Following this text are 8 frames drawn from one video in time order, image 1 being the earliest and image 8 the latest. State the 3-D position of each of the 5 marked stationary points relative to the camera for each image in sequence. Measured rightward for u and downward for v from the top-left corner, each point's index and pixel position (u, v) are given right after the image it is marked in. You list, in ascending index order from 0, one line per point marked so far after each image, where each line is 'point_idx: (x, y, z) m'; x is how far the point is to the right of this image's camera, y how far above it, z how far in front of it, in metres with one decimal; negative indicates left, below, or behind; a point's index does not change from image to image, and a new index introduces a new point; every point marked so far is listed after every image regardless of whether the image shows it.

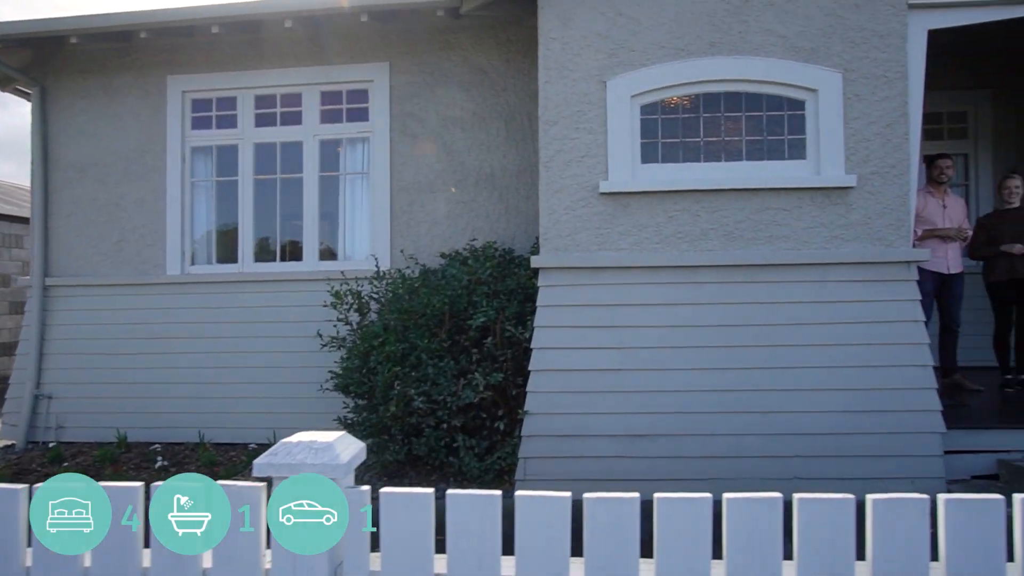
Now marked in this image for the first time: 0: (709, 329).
0: (+1.5, -0.3, +4.5) m
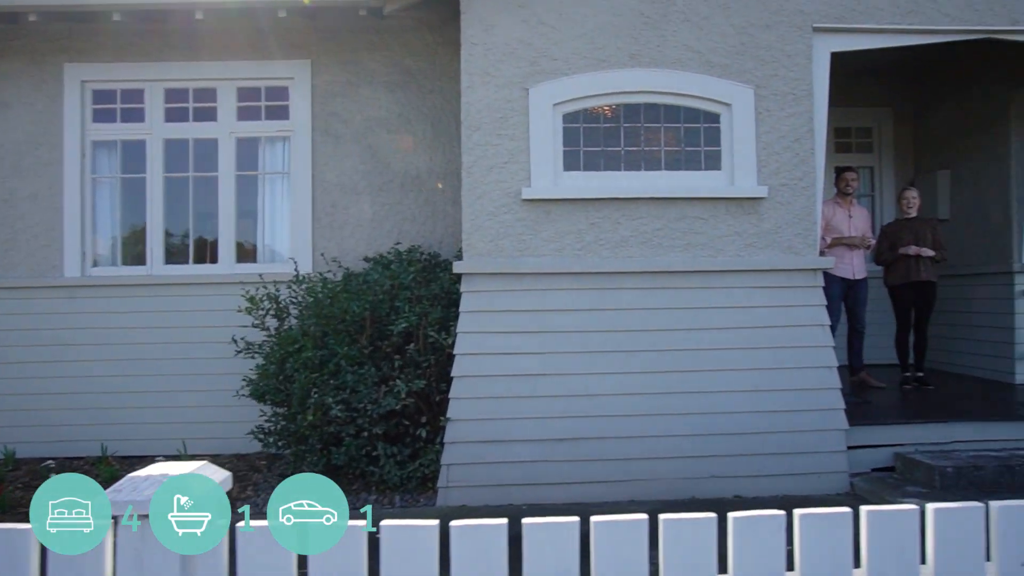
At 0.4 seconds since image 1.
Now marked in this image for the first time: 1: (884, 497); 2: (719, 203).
0: (+0.9, -0.3, +4.6) m
1: (+2.6, -1.4, +4.2) m
2: (+1.6, +0.6, +4.7) m
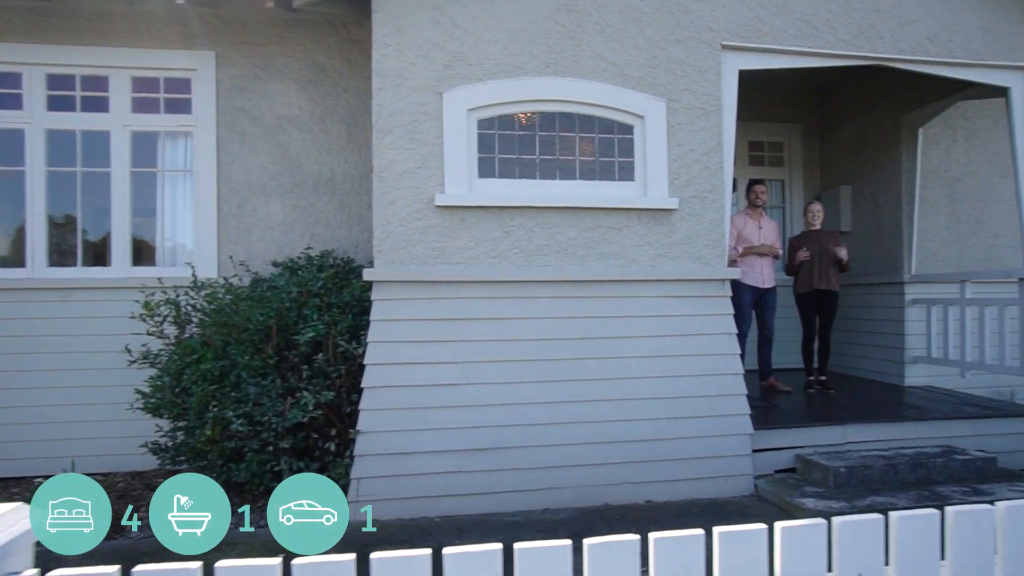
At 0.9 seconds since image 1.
0: (+0.2, -0.4, +4.5) m
1: (+2.0, -1.5, +4.4) m
2: (+0.9, +0.6, +4.7) m
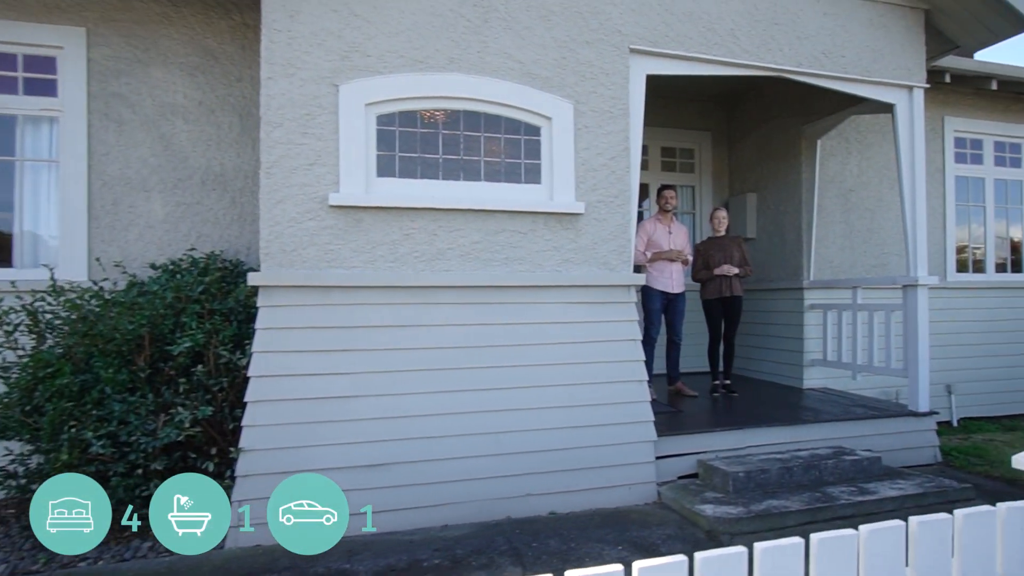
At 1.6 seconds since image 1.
0: (-0.5, -0.5, +4.3) m
1: (+1.2, -1.6, +4.4) m
2: (+0.2, +0.5, +4.6) m
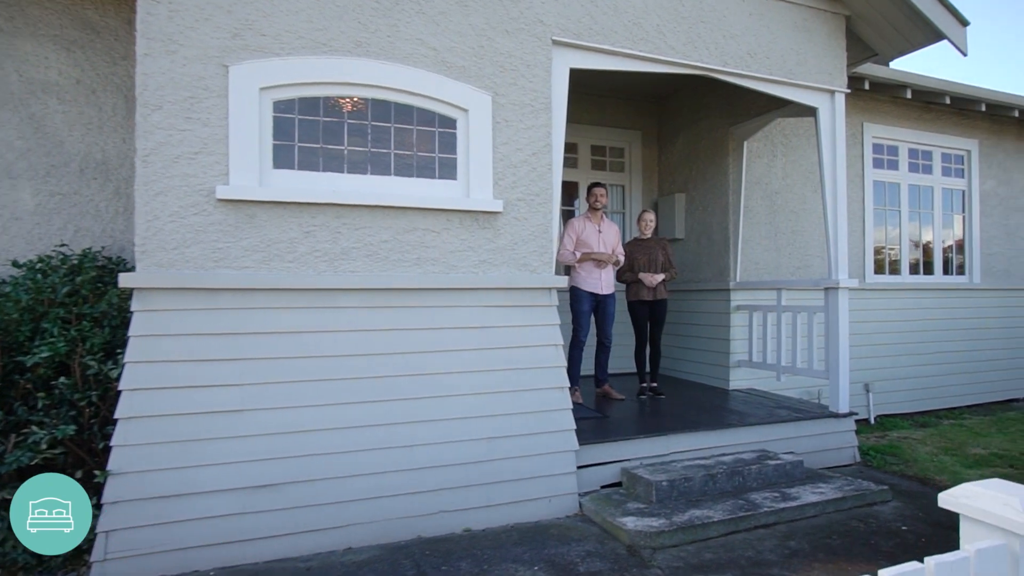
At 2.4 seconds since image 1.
0: (-1.1, -0.5, +4.0) m
1: (+0.6, -1.6, +4.2) m
2: (-0.4, +0.5, +4.3) m
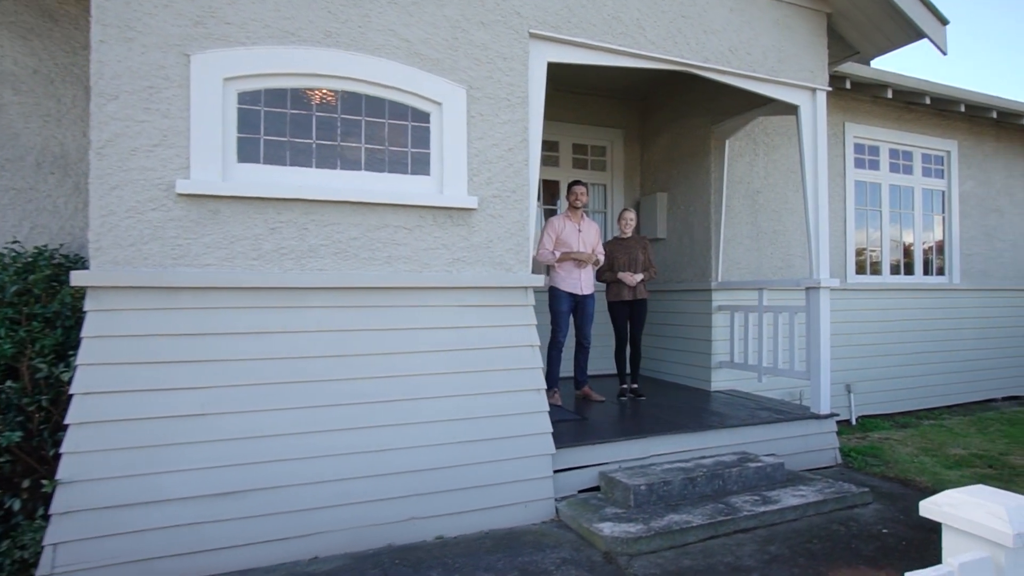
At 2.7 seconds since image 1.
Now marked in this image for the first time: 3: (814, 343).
0: (-1.2, -0.5, +3.8) m
1: (+0.5, -1.6, +4.1) m
2: (-0.6, +0.5, +4.2) m
3: (+2.9, -0.5, +5.8) m
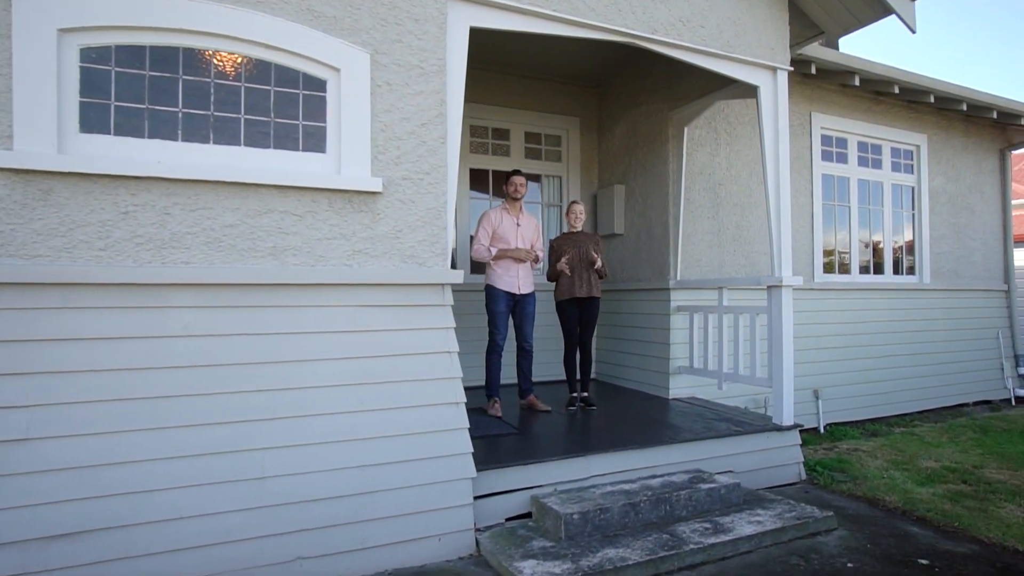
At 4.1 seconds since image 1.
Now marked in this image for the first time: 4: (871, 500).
0: (-1.8, -0.4, +3.2) m
1: (-0.1, -1.6, +3.5) m
2: (-1.1, +0.5, +3.5) m
3: (+2.3, -0.5, +5.2) m
4: (+2.8, -1.6, +4.7) m
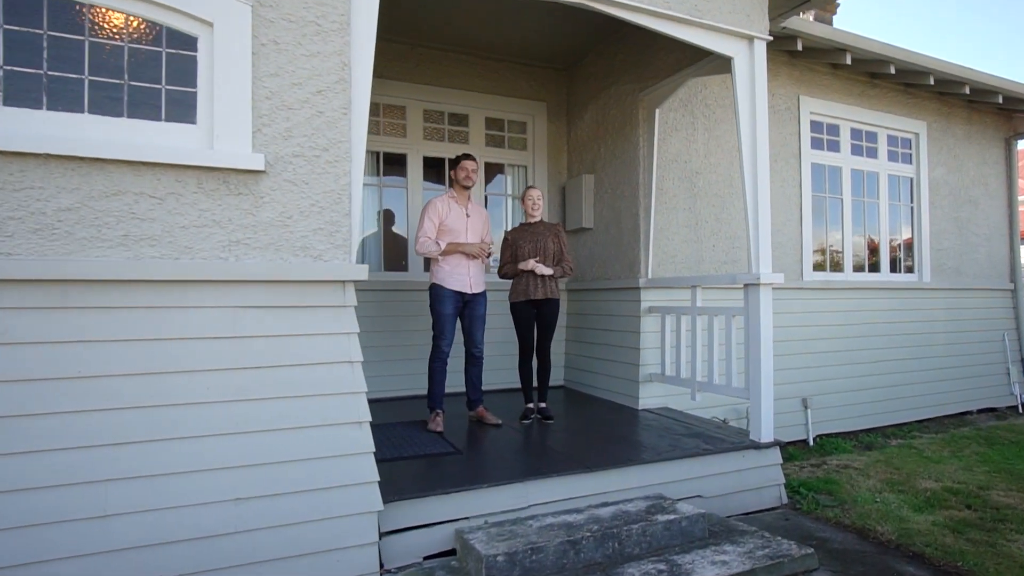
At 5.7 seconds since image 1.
0: (-2.2, -0.4, +2.6) m
1: (-0.5, -1.5, +2.9) m
2: (-1.6, +0.5, +2.9) m
3: (+1.8, -0.5, +4.6) m
4: (+2.4, -1.6, +4.1) m
